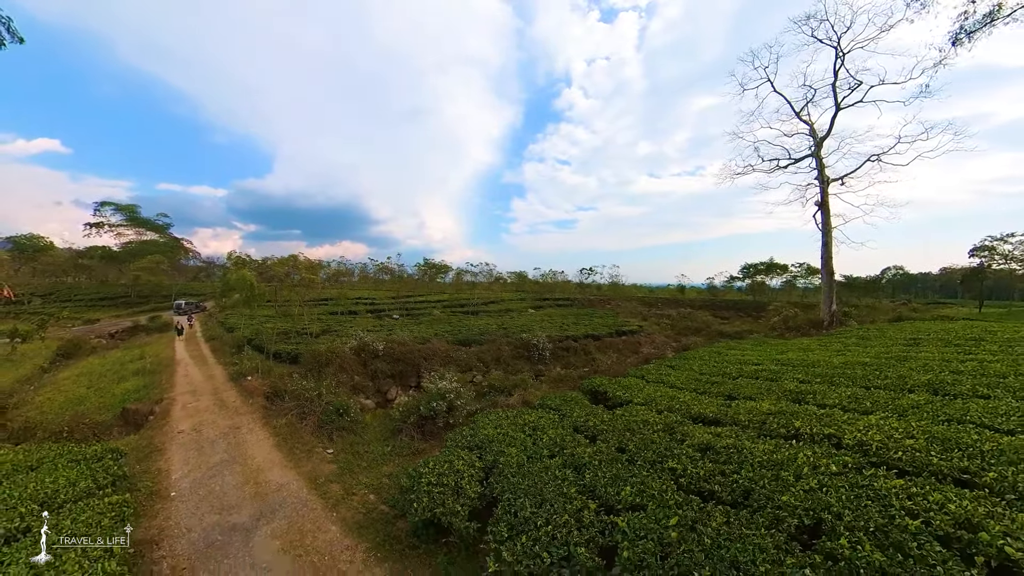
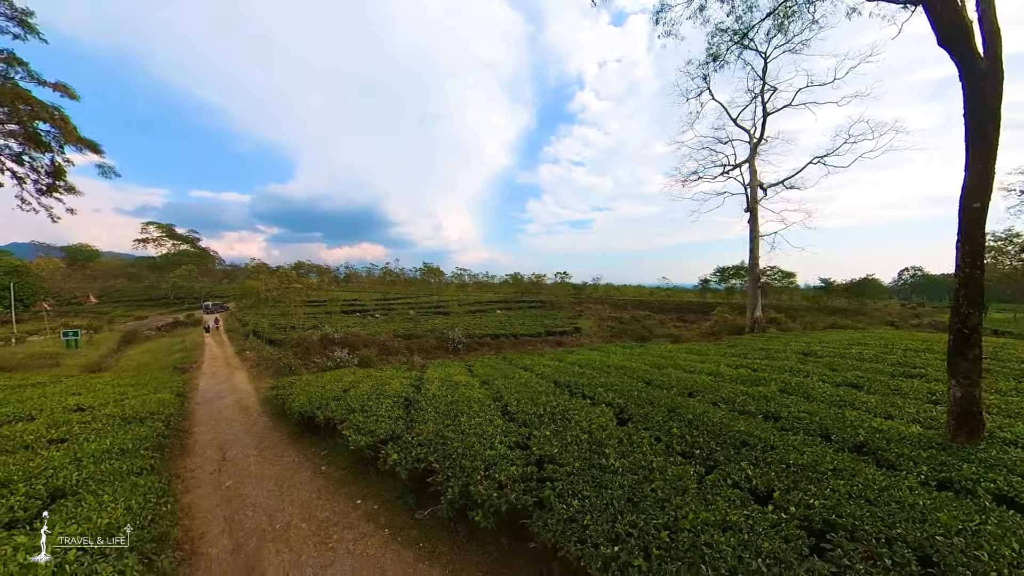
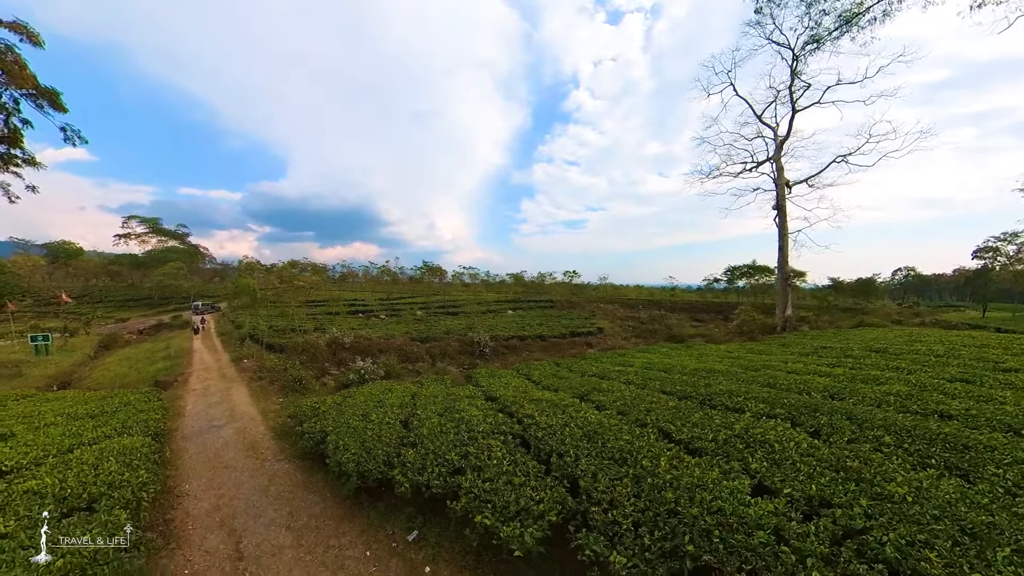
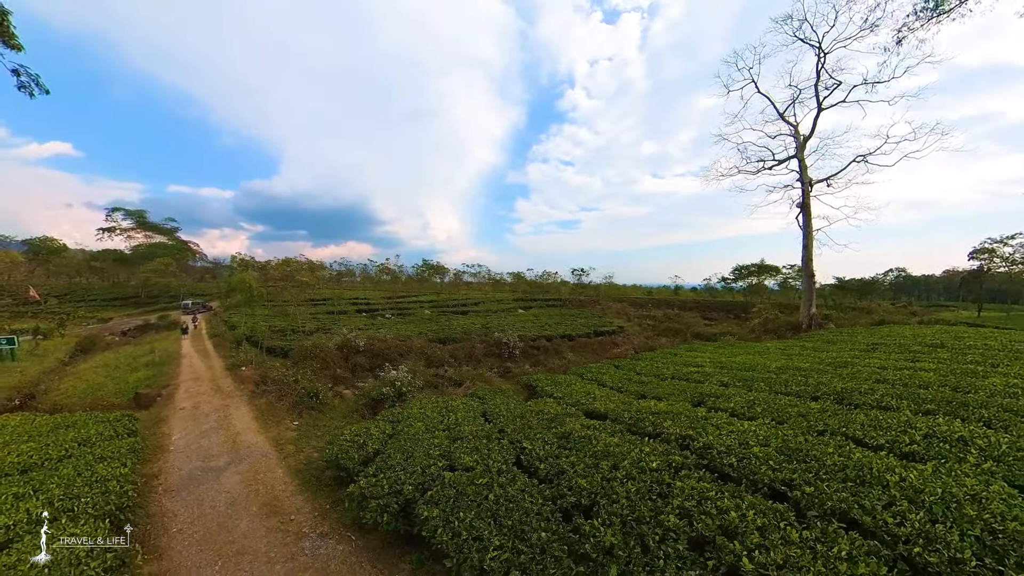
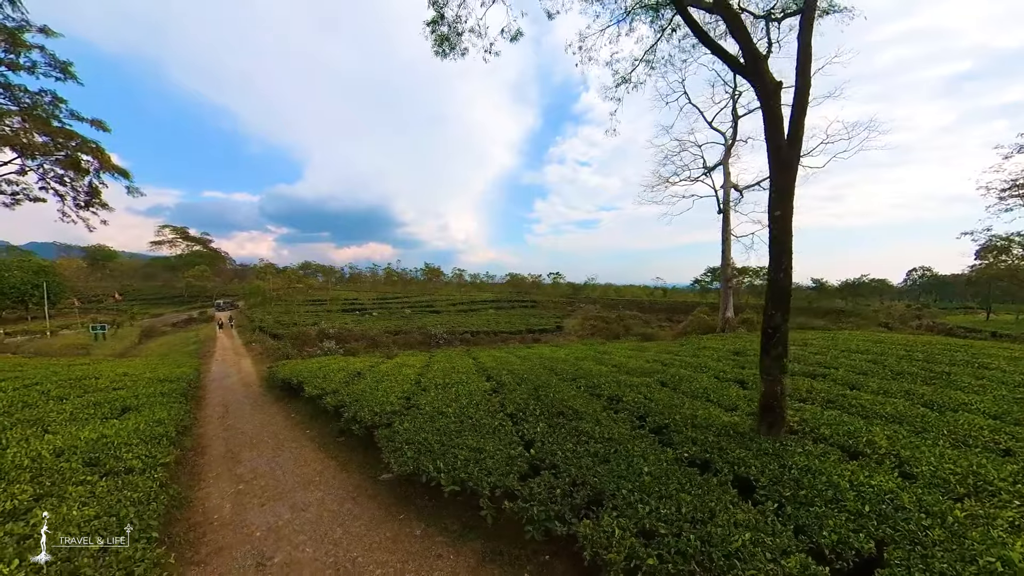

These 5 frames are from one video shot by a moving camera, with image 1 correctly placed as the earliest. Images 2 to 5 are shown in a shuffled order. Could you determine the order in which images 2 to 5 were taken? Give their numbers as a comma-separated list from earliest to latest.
4, 3, 2, 5
